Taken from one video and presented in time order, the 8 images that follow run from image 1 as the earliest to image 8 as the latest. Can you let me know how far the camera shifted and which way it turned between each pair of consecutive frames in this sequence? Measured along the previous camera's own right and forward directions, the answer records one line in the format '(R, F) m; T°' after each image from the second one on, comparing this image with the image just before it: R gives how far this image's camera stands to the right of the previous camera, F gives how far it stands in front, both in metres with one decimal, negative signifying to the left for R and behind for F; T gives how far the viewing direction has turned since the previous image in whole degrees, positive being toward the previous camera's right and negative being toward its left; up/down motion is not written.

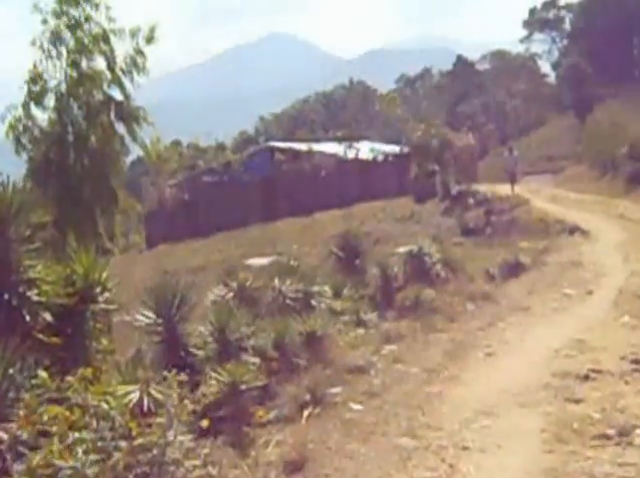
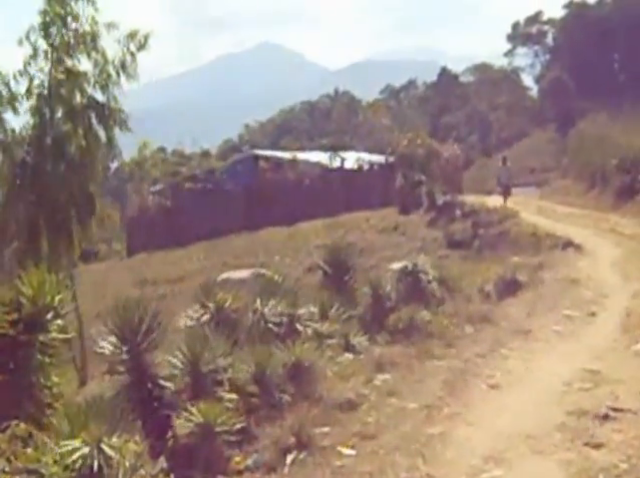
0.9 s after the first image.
(0.0, +1.2) m; +1°
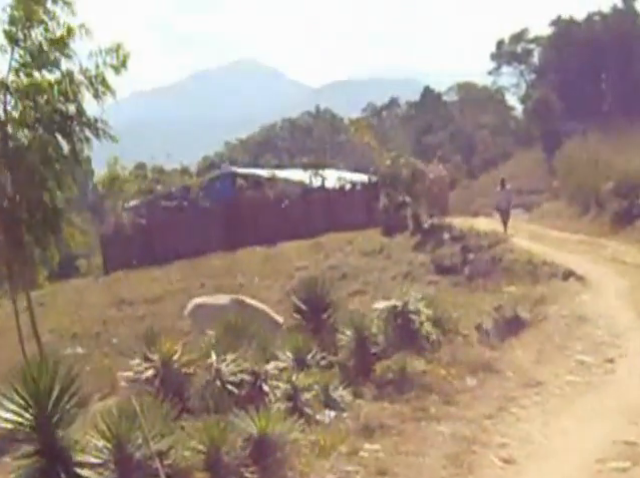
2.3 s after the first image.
(+0.1, +2.2) m; +1°
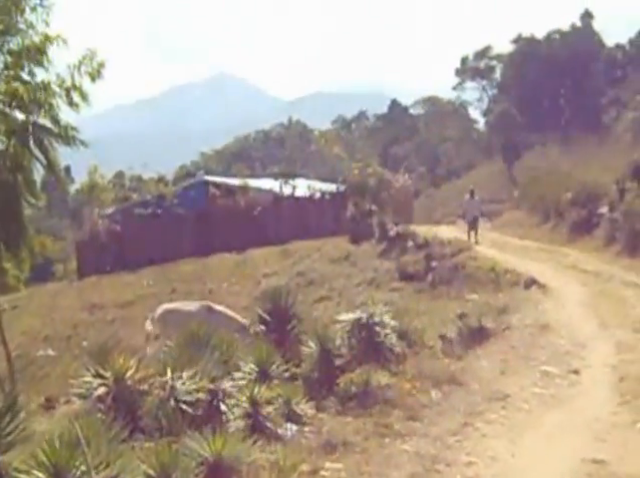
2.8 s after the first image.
(0.0, +0.3) m; +2°
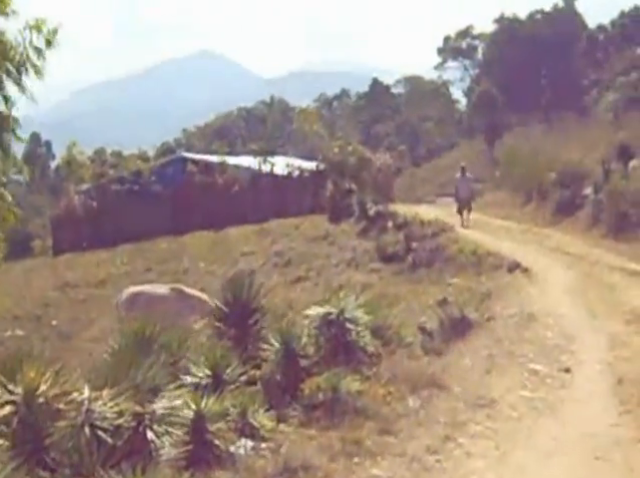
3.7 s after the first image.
(+0.1, +1.4) m; +1°
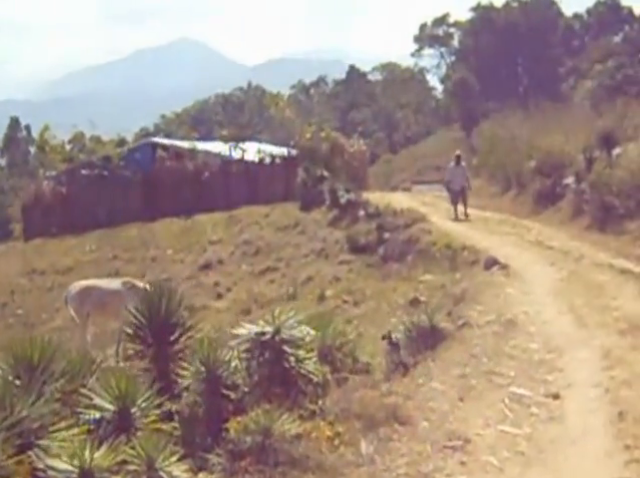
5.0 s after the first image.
(+0.3, +2.2) m; +1°
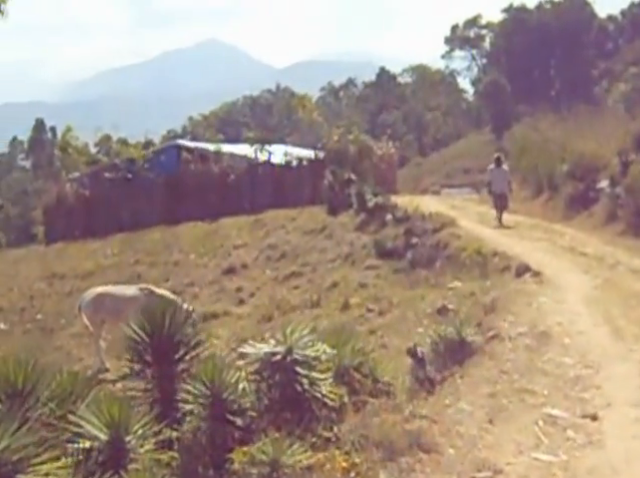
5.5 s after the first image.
(+0.1, +0.8) m; -1°
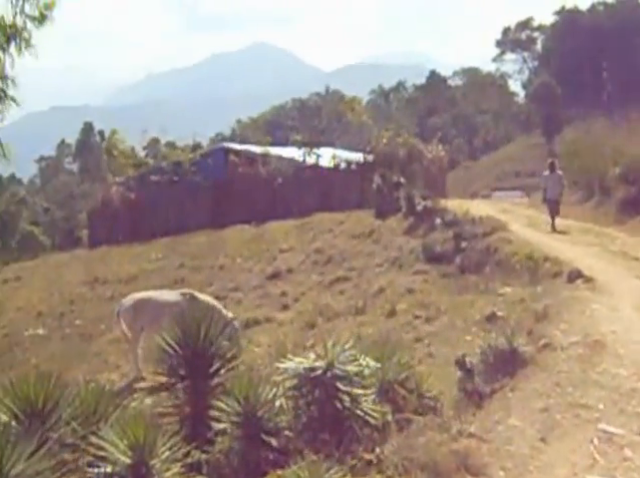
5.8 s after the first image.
(0.0, +0.5) m; -2°
